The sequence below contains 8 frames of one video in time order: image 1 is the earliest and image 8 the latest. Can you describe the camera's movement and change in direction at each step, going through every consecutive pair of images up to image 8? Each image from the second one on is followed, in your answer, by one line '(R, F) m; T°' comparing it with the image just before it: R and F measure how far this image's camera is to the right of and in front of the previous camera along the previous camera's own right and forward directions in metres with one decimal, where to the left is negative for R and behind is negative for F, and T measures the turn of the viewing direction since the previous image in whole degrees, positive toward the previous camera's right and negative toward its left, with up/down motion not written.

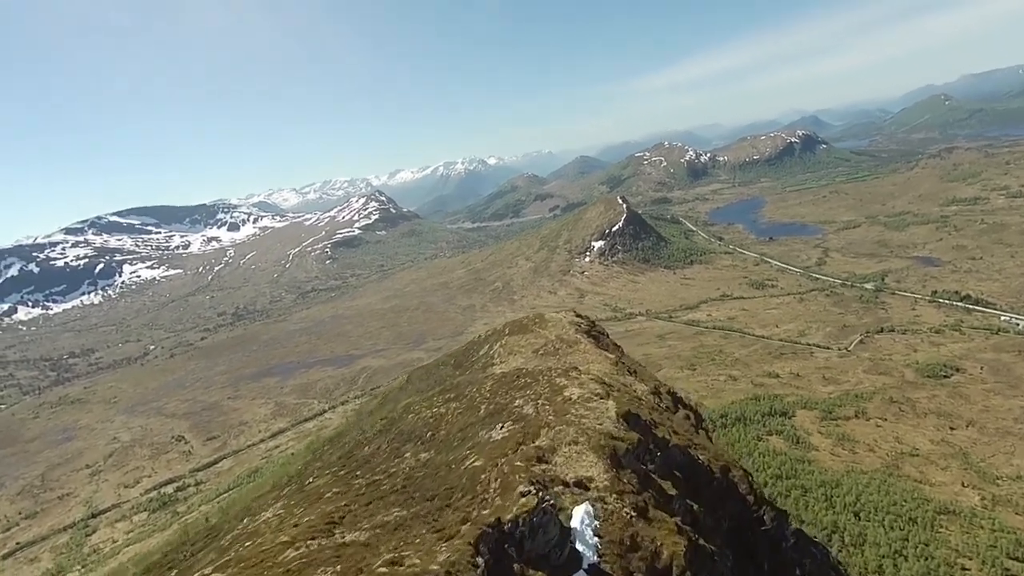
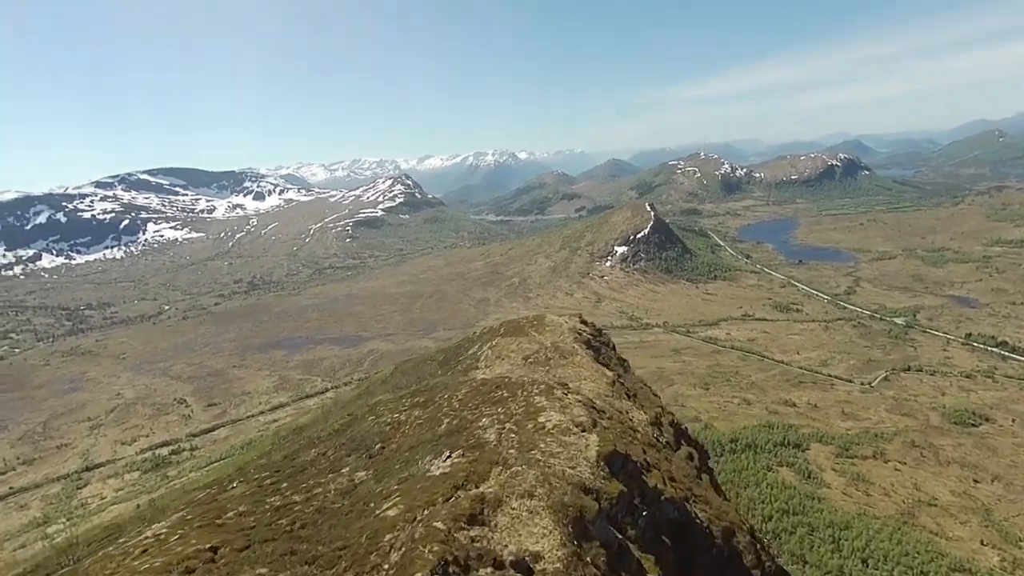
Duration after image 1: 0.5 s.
(+0.6, +2.4) m; -2°
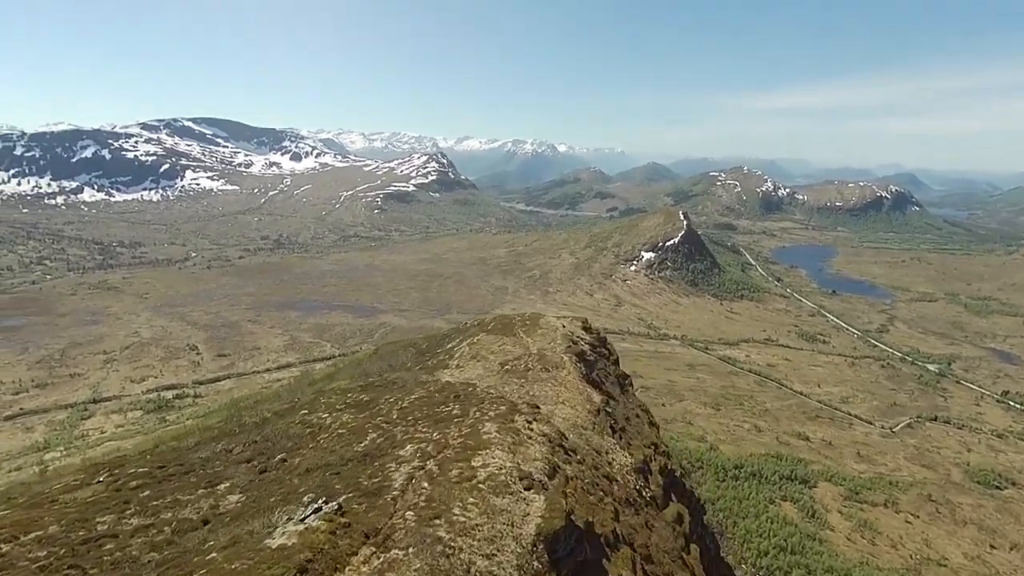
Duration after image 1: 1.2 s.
(+0.8, +2.0) m; -3°
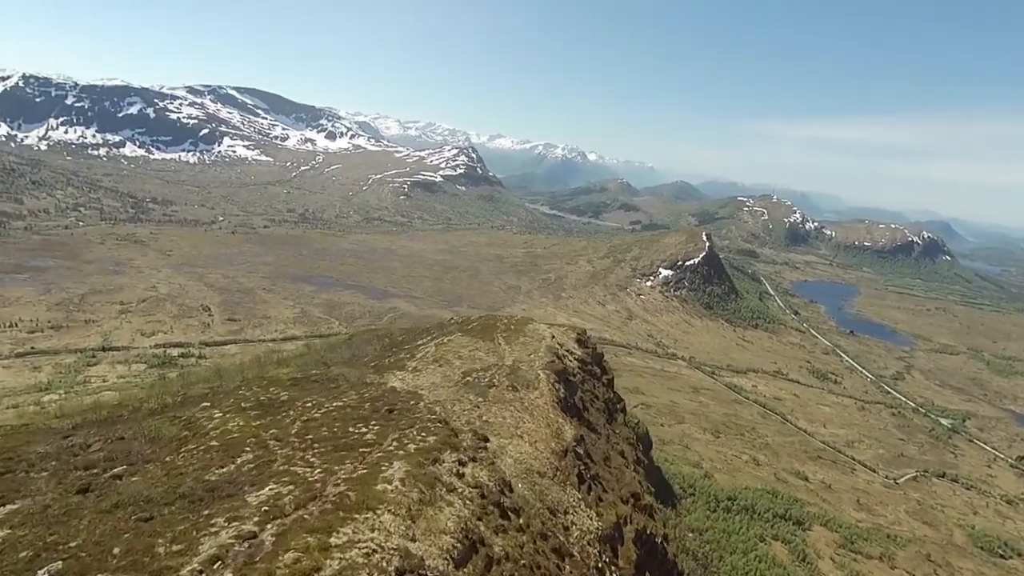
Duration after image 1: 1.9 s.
(+0.3, +1.0) m; -2°
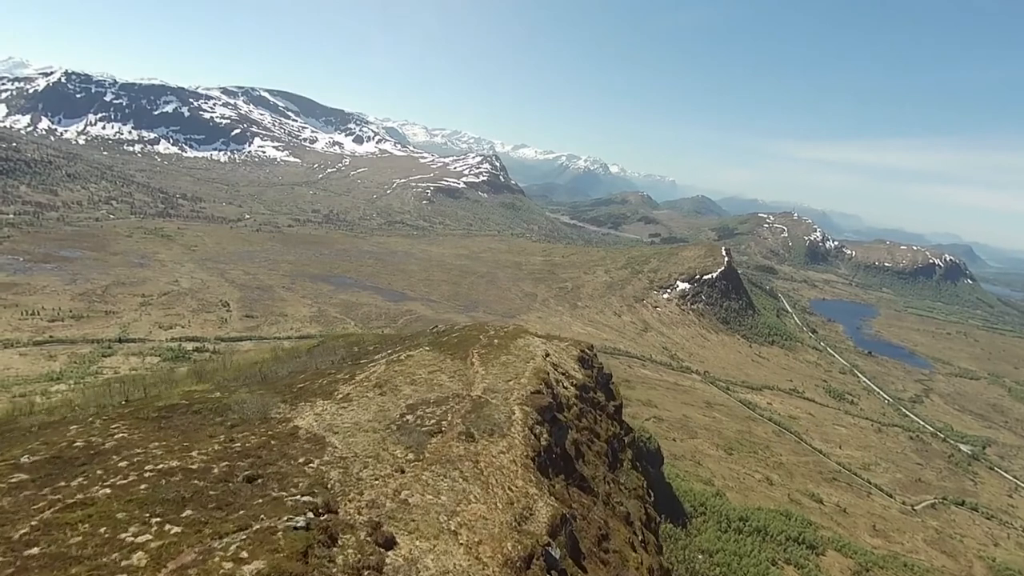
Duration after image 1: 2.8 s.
(0.0, 0.0) m; -2°
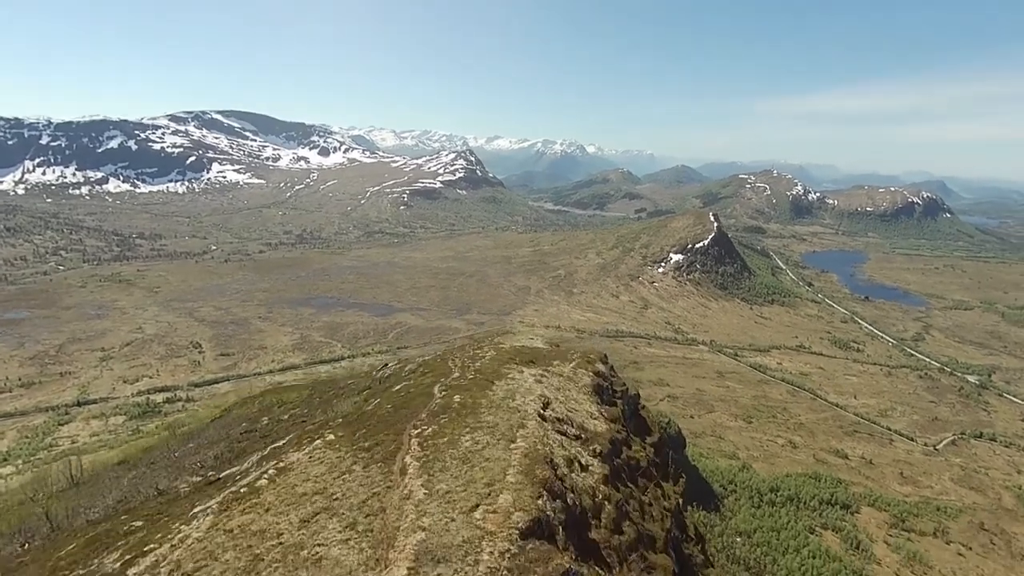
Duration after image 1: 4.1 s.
(-1.3, +8.1) m; +1°
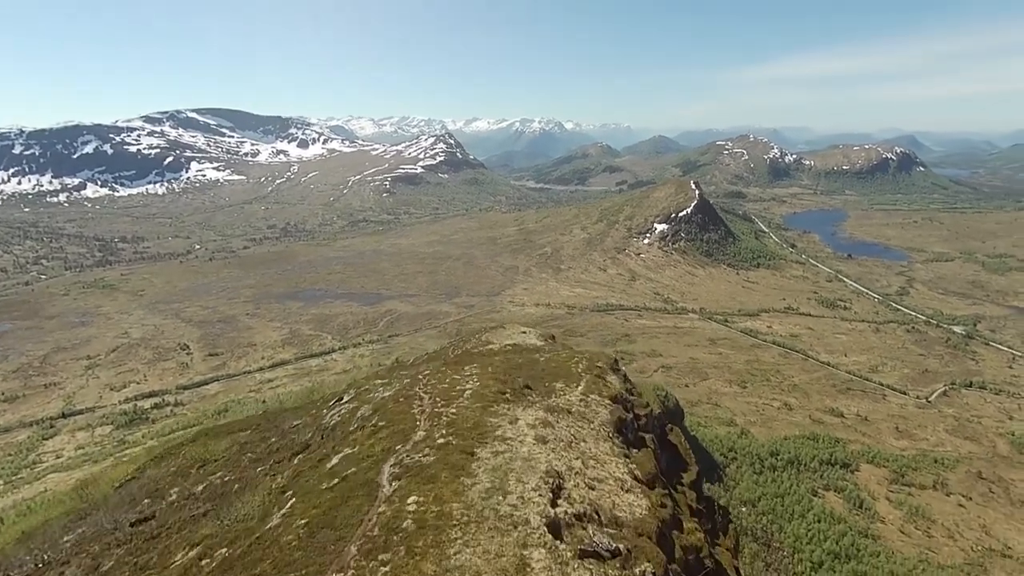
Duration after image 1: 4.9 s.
(+1.8, -1.7) m; +1°
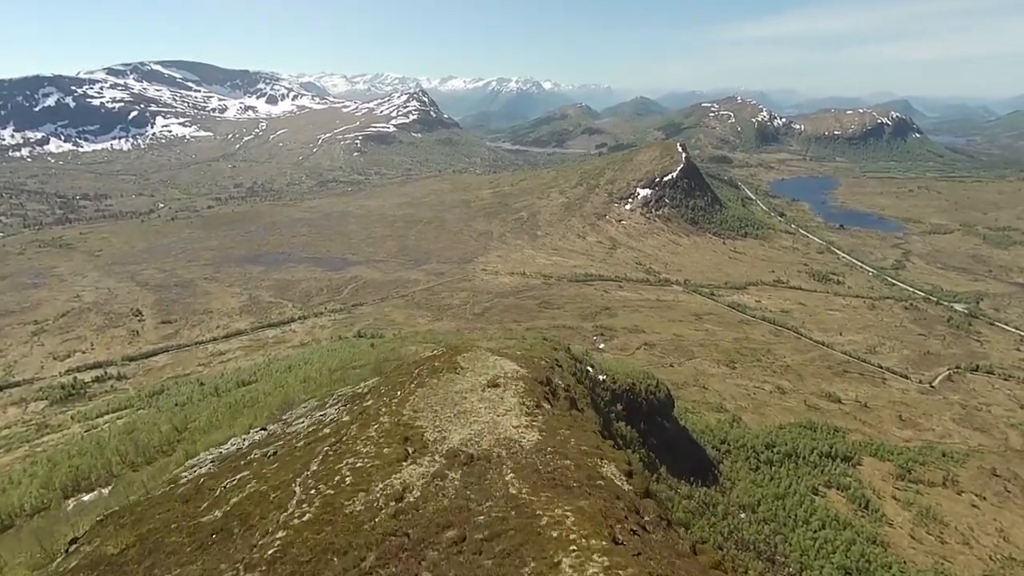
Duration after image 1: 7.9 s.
(+1.9, +8.0) m; 0°
